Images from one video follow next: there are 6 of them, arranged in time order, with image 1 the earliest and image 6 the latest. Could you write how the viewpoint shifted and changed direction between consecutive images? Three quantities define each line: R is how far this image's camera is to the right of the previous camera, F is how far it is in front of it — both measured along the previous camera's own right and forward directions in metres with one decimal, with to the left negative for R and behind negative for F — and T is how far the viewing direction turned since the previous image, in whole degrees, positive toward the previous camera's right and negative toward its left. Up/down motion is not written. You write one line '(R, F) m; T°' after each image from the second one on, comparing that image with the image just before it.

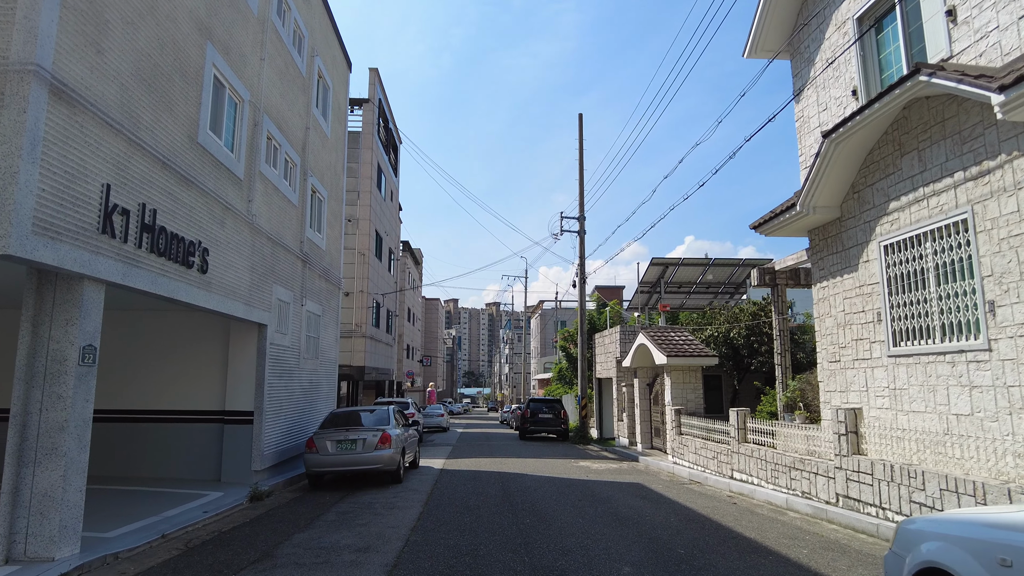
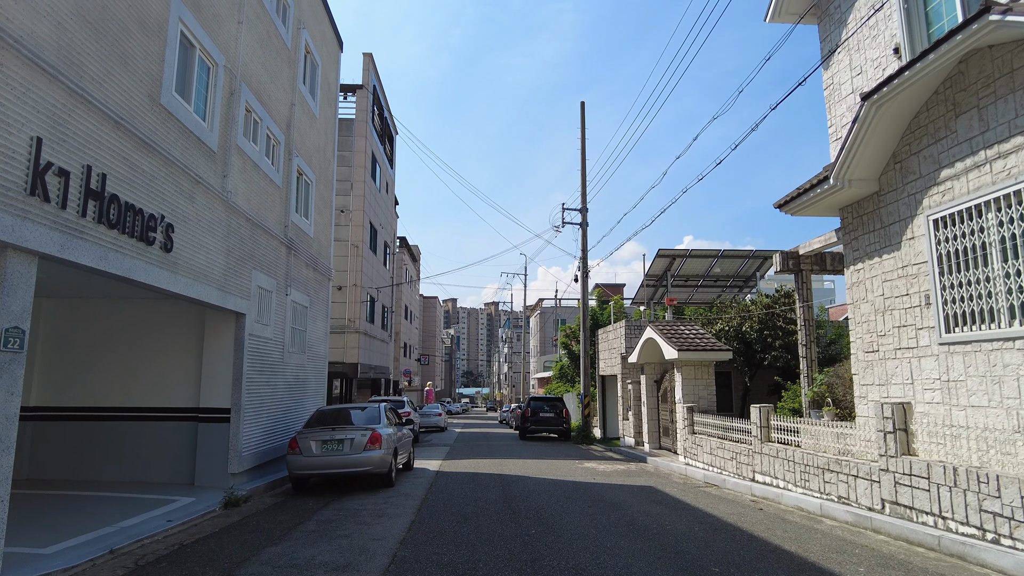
(0.0, +1.0) m; 0°
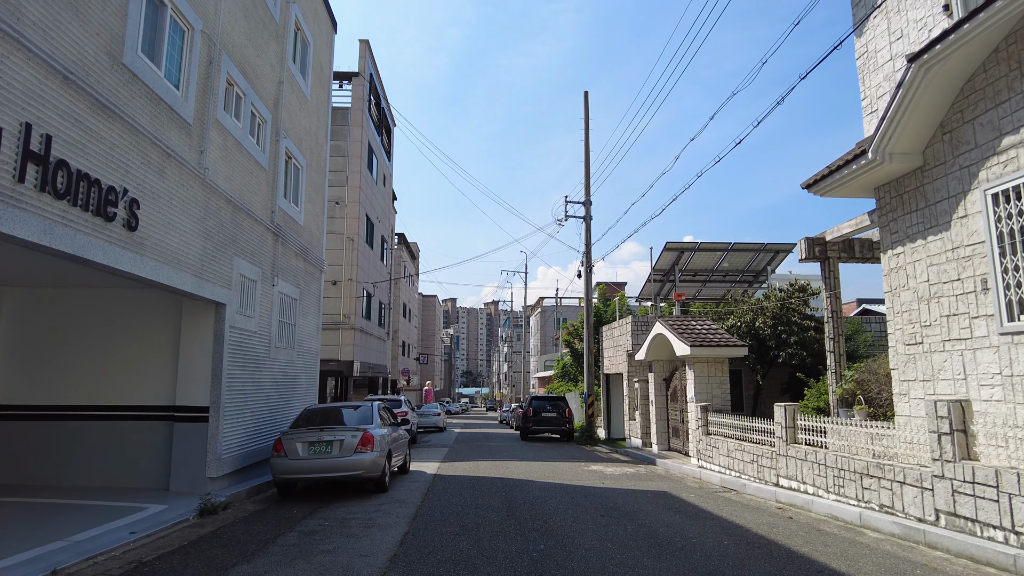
(-0.1, +0.8) m; 0°
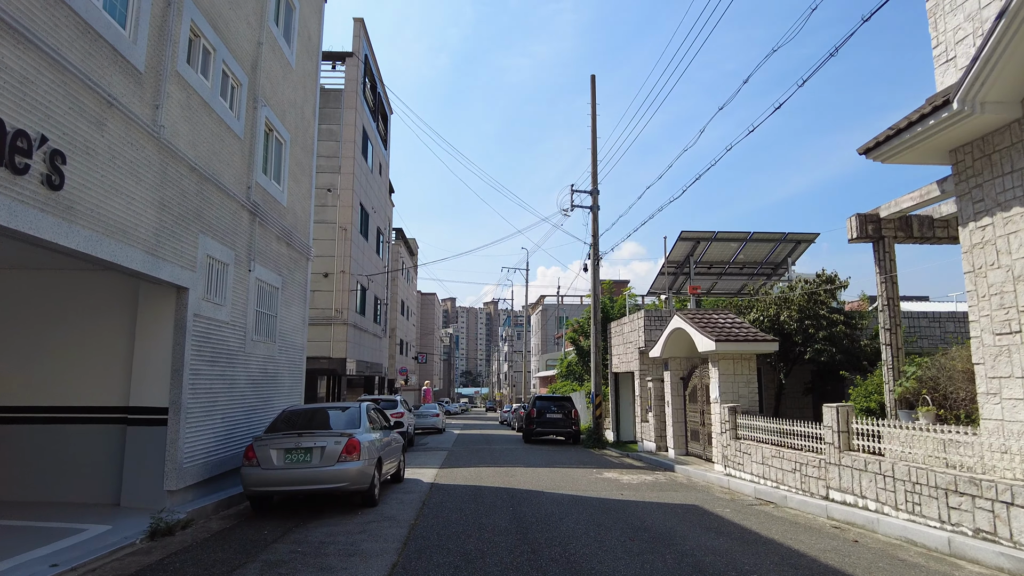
(-0.1, +1.3) m; 0°
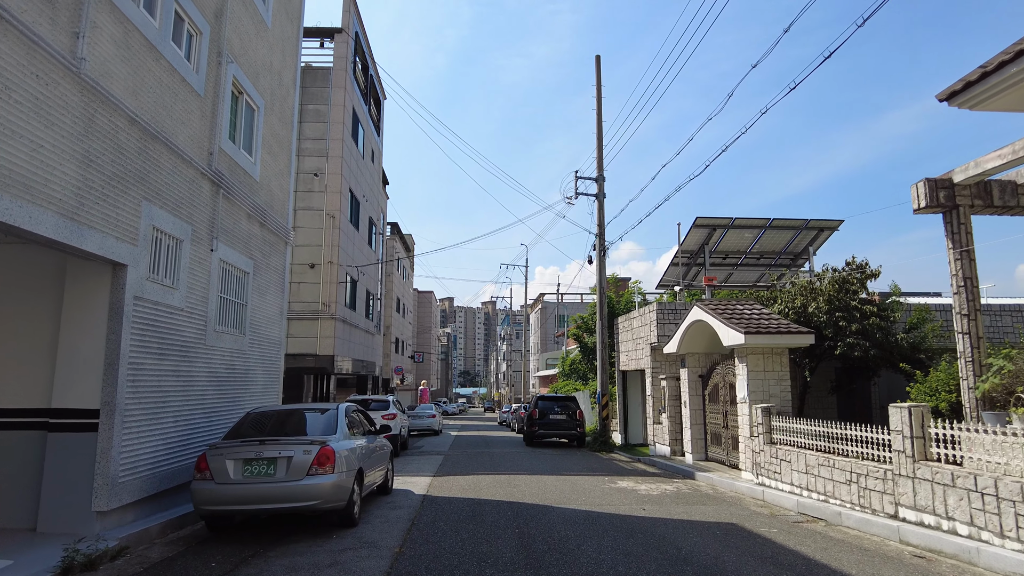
(-0.1, +1.4) m; 0°
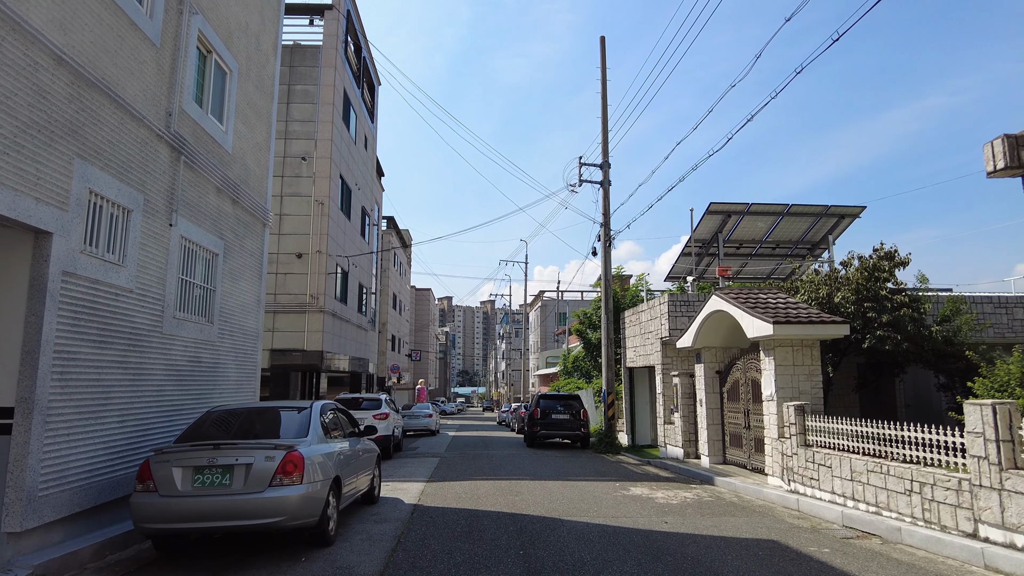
(-0.1, +1.2) m; 0°
